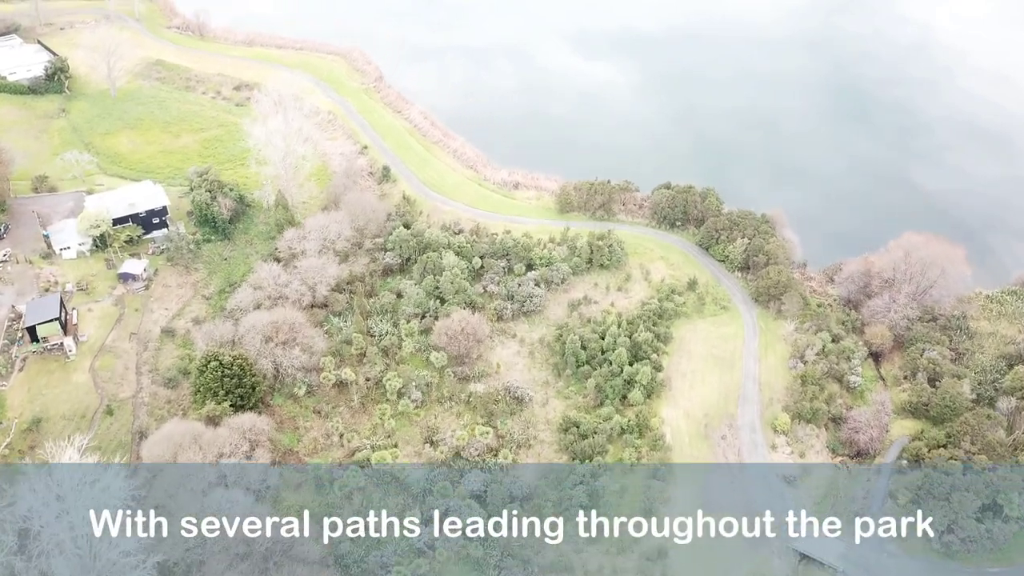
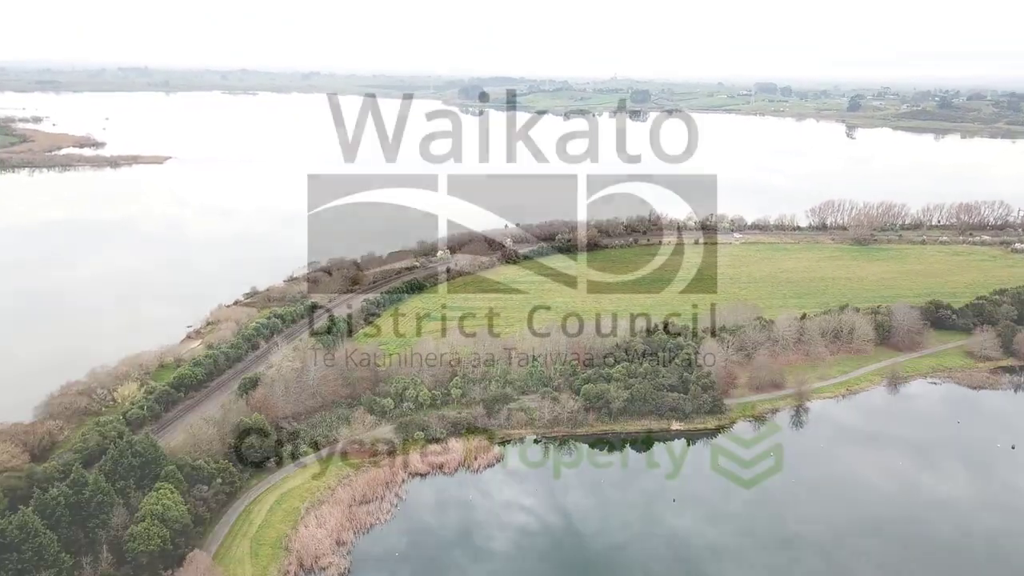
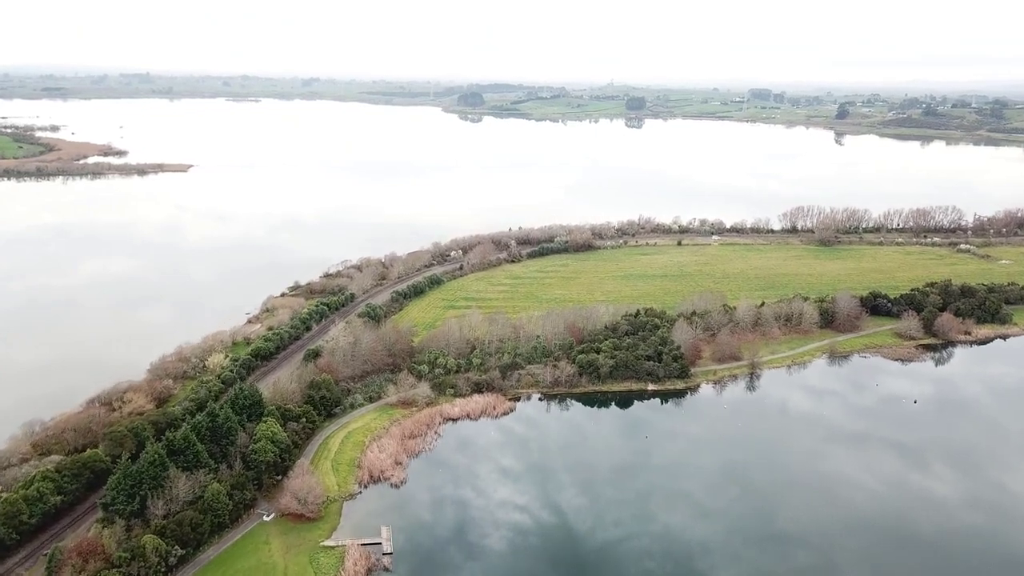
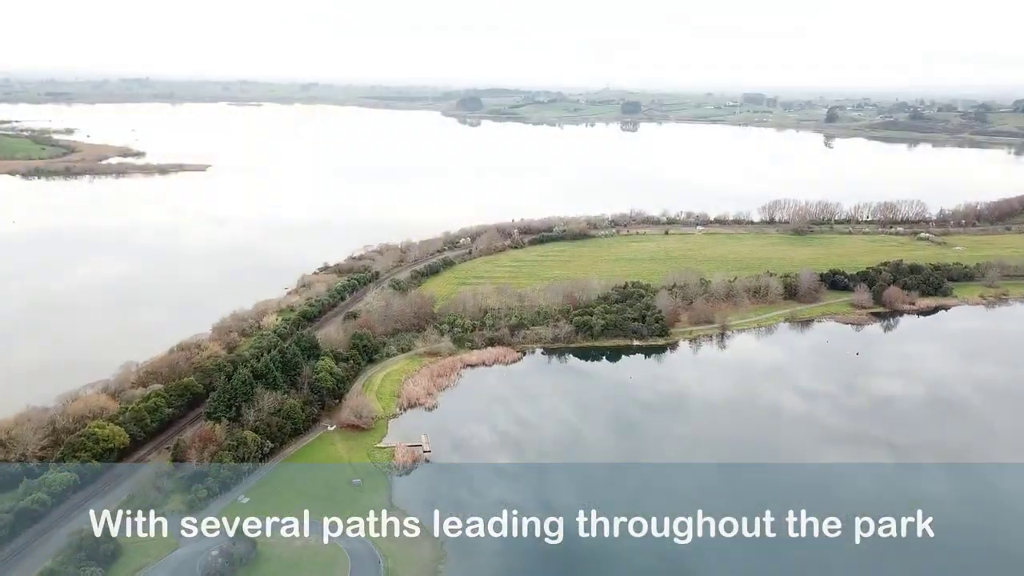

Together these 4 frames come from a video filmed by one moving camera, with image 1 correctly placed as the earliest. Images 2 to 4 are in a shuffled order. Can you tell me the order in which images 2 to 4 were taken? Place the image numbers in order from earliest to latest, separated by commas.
4, 3, 2
